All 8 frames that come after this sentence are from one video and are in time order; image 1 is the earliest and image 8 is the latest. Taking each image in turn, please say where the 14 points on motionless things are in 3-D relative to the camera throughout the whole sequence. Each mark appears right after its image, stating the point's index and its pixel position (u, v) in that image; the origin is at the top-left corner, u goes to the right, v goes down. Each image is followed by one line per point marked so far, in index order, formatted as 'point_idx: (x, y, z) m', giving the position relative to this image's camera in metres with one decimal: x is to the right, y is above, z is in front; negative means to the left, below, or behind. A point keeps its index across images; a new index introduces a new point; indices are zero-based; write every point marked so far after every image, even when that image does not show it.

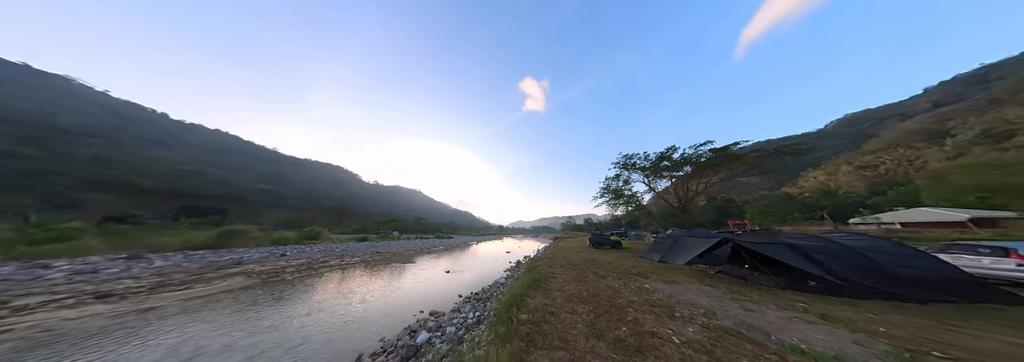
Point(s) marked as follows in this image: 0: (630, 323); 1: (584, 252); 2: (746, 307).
0: (+3.3, -4.3, +4.8) m
1: (+8.1, -8.4, +19.0) m
2: (+7.3, -4.0, +5.2) m
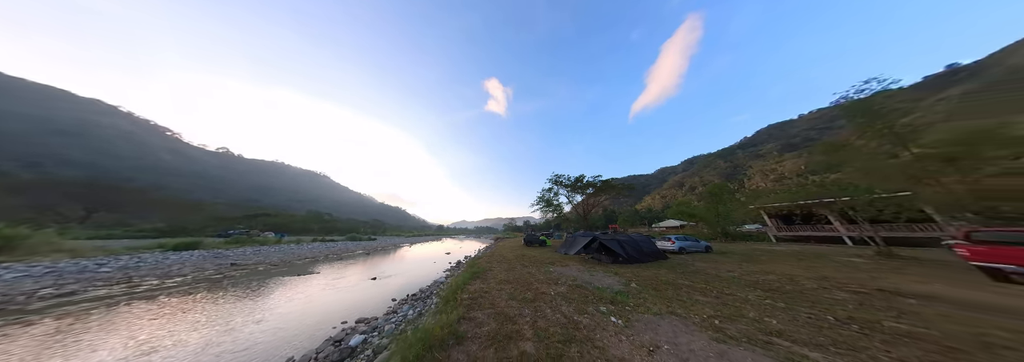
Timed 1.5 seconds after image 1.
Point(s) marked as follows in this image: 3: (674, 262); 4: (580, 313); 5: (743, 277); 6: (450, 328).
0: (+0.9, -5.4, +8.0) m
1: (+0.4, -9.8, +23.0) m
2: (+4.5, -5.5, +9.7) m
3: (+10.0, -5.0, +10.1) m
4: (+2.0, -4.1, +5.2) m
5: (+8.0, -3.4, +5.6) m
6: (-1.8, -4.2, +4.6) m
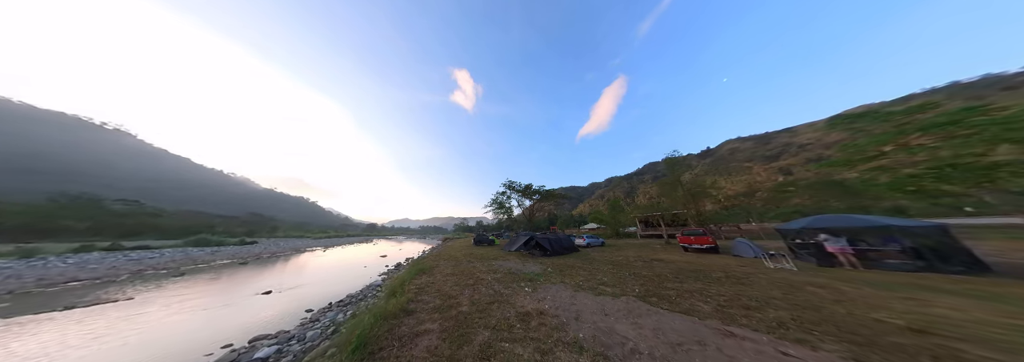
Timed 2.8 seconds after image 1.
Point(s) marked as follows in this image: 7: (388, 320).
0: (-2.4, -5.8, +9.6) m
1: (-7.1, -10.0, +23.8) m
2: (+0.7, -6.2, +12.1) m
3: (+6.0, -6.2, +13.9) m
4: (-0.4, -4.6, +7.1) m
5: (+5.3, -4.5, +9.2) m
6: (-3.9, -4.3, +5.6) m
7: (-3.4, -3.9, +4.6) m
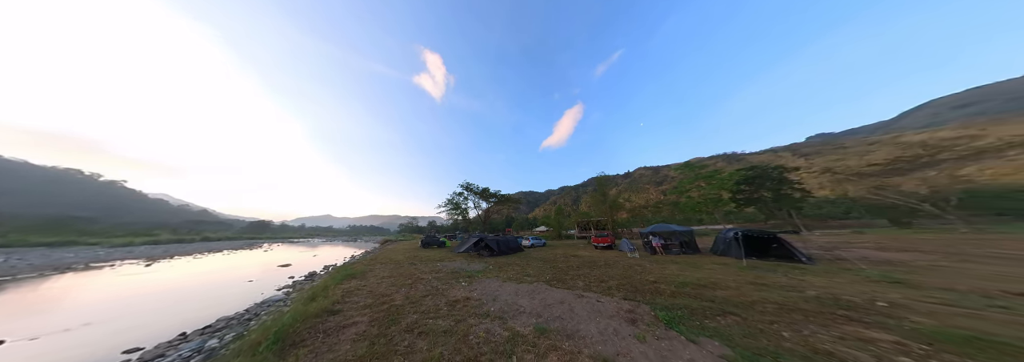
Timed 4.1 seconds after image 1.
0: (-5.8, -5.7, +9.5) m
1: (-14.1, -9.6, +22.1) m
2: (-3.5, -6.4, +12.6) m
3: (+1.2, -6.9, +15.6) m
4: (-3.2, -4.8, +7.6) m
5: (+1.8, -5.1, +10.9) m
6: (-6.2, -4.1, +5.3) m
7: (-5.5, -3.7, +4.4) m
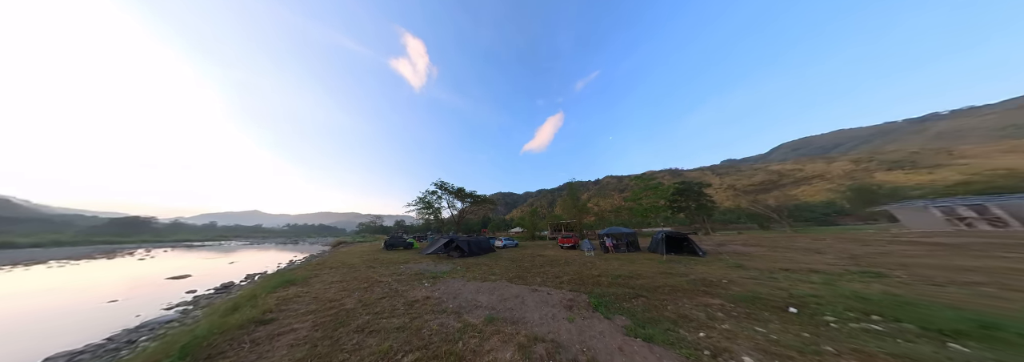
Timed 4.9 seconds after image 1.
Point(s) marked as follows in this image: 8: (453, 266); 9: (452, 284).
0: (-7.7, -5.5, +8.8) m
1: (-17.8, -8.9, +20.1) m
2: (-5.8, -6.3, +12.2) m
3: (-1.6, -7.1, +15.8) m
4: (-4.8, -4.6, +7.2) m
5: (-0.3, -5.3, +11.2) m
6: (-7.4, -3.8, +4.6) m
7: (-6.6, -3.5, +3.8) m
8: (-4.1, -5.8, +11.0) m
9: (-2.4, -4.1, +6.5) m
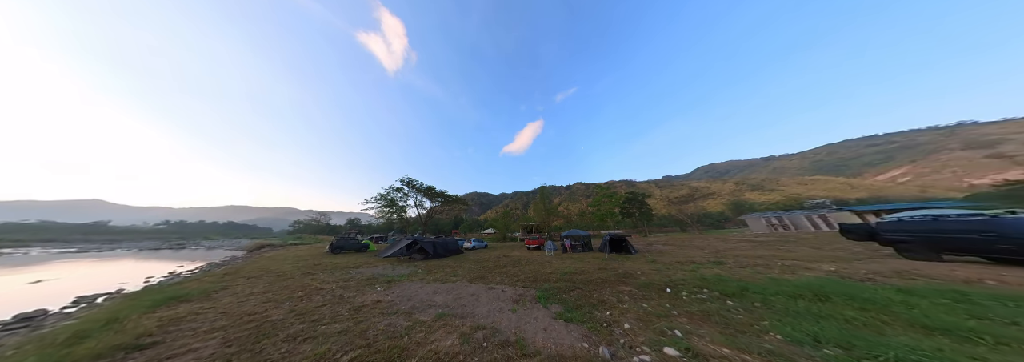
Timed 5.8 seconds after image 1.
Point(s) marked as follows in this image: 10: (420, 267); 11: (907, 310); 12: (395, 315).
0: (-9.5, -5.1, +7.6) m
1: (-21.4, -8.0, +17.3) m
2: (-8.3, -6.1, +11.3) m
3: (-4.8, -7.1, +15.5) m
4: (-6.4, -4.4, +6.6) m
5: (-2.6, -5.3, +11.2) m
6: (-8.6, -3.4, +3.5) m
7: (-7.6, -3.1, +2.9) m
8: (-6.4, -5.6, +10.4) m
9: (-3.9, -4.0, +6.2) m
10: (-6.1, -5.7, +10.8) m
11: (+6.9, -2.2, +2.9) m
12: (-2.4, -2.8, +3.4) m
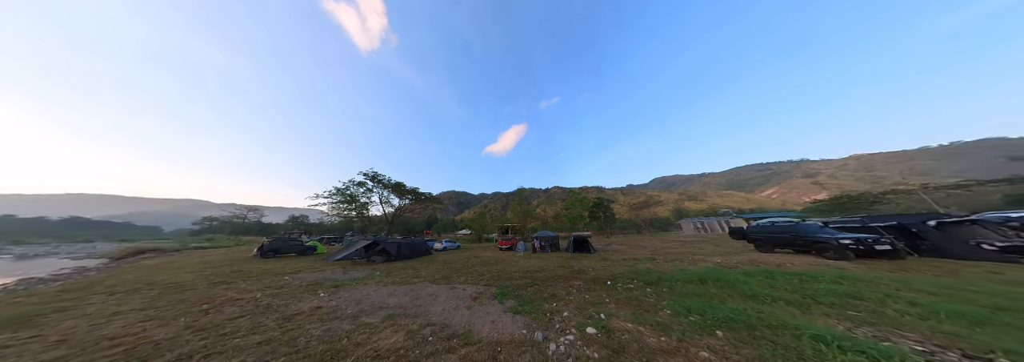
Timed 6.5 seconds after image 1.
0: (-11.0, -4.5, +6.3) m
1: (-24.2, -6.8, +14.3) m
2: (-10.3, -5.6, +10.1) m
3: (-7.4, -6.8, +14.7) m
4: (-7.7, -4.0, +5.7) m
5: (-4.6, -5.2, +10.7) m
6: (-9.4, -2.9, +2.4) m
7: (-8.3, -2.6, +1.9) m
8: (-8.2, -5.2, +9.5) m
9: (-5.2, -3.8, +5.6) m
10: (-8.1, -5.4, +10.0) m
11: (+6.1, -2.6, +3.8) m
12: (-3.3, -2.6, +3.1) m
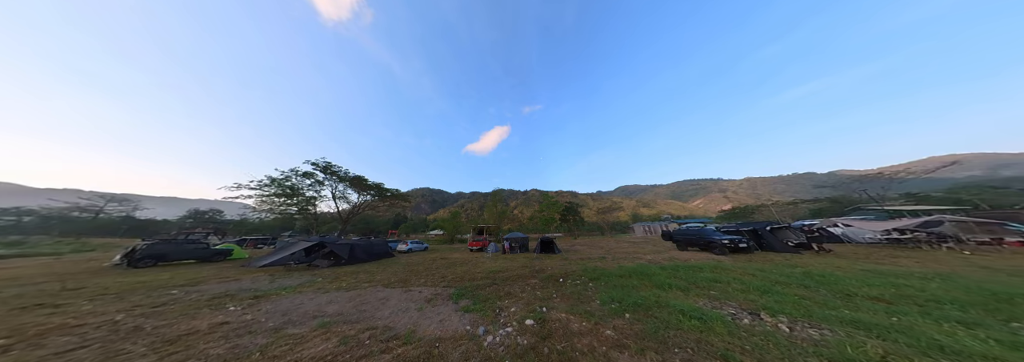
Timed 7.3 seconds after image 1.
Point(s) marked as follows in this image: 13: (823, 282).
0: (-12.2, -3.7, +4.7) m
1: (-26.5, -5.2, +10.8) m
2: (-12.1, -4.9, +8.5) m
3: (-10.0, -6.4, +13.5) m
4: (-8.9, -3.5, +4.5) m
5: (-6.6, -4.9, +9.9) m
6: (-10.0, -2.2, +1.1) m
7: (-8.9, -2.0, +0.8) m
8: (-10.0, -4.7, +8.2) m
9: (-6.4, -3.4, +4.8) m
10: (-9.9, -4.8, +8.7) m
11: (+5.1, -2.9, +4.6) m
12: (-4.0, -2.3, +2.6) m
13: (+8.9, -2.9, +4.6) m
